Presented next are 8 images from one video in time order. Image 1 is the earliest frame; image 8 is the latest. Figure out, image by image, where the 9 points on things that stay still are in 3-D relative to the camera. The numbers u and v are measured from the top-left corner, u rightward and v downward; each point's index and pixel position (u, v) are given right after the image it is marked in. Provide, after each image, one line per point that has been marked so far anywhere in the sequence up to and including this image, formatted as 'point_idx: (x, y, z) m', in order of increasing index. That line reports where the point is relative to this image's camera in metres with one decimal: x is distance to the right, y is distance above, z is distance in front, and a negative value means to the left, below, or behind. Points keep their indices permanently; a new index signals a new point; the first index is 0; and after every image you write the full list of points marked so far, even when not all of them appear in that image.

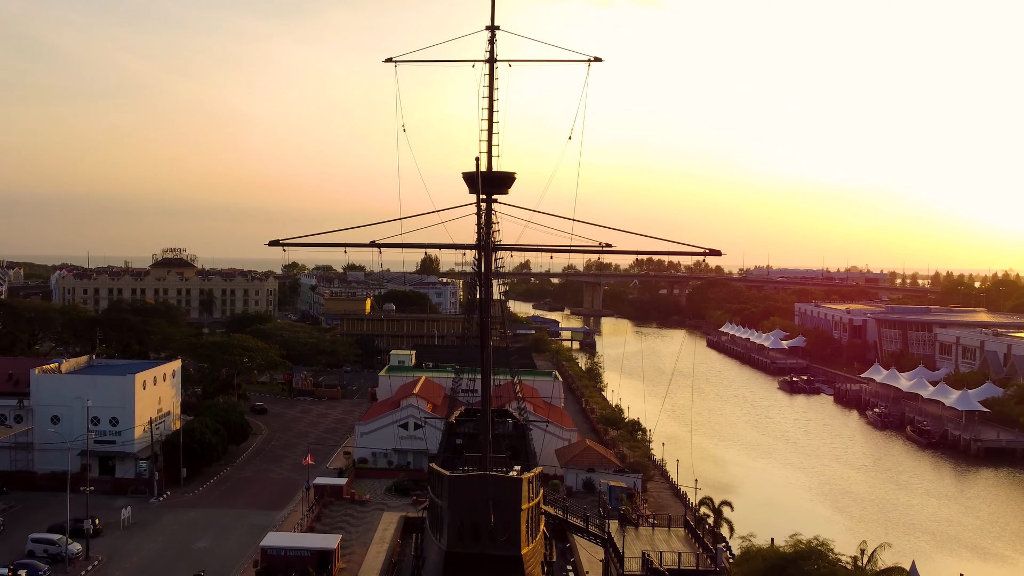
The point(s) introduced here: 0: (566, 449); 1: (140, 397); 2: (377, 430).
0: (+1.2, -3.6, +16.9) m
1: (-8.2, -2.4, +16.8) m
2: (-3.2, -3.3, +17.7) m
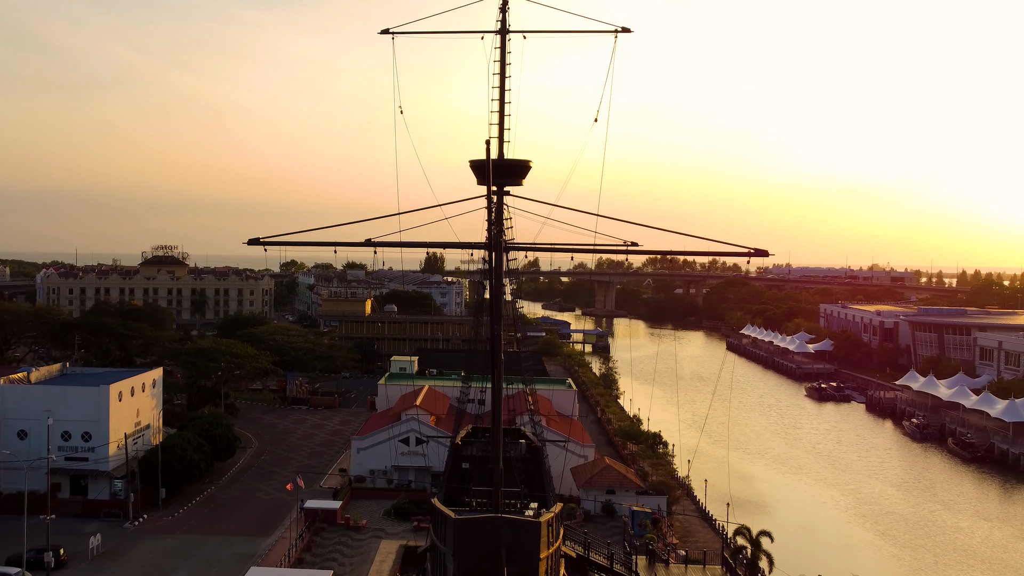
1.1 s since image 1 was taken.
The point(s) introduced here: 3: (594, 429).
0: (+1.4, -3.6, +15.3) m
1: (-8.0, -2.5, +15.3) m
2: (-2.9, -3.4, +16.2) m
3: (+2.2, -3.7, +20.0) m
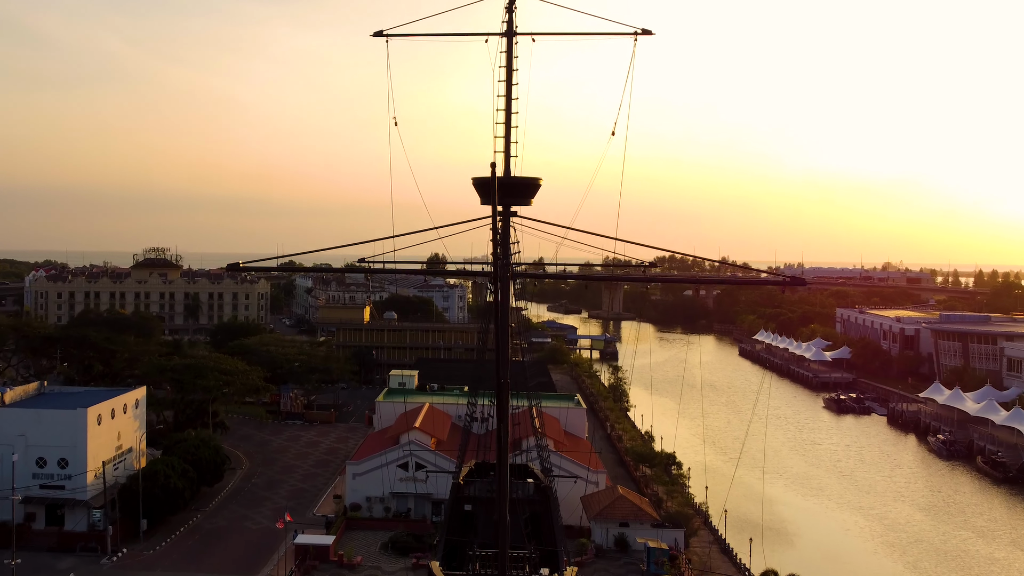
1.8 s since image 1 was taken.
0: (+1.6, -3.9, +14.3) m
1: (-7.9, -2.8, +14.3) m
2: (-2.8, -3.7, +15.1) m
3: (+2.3, -3.9, +18.9) m
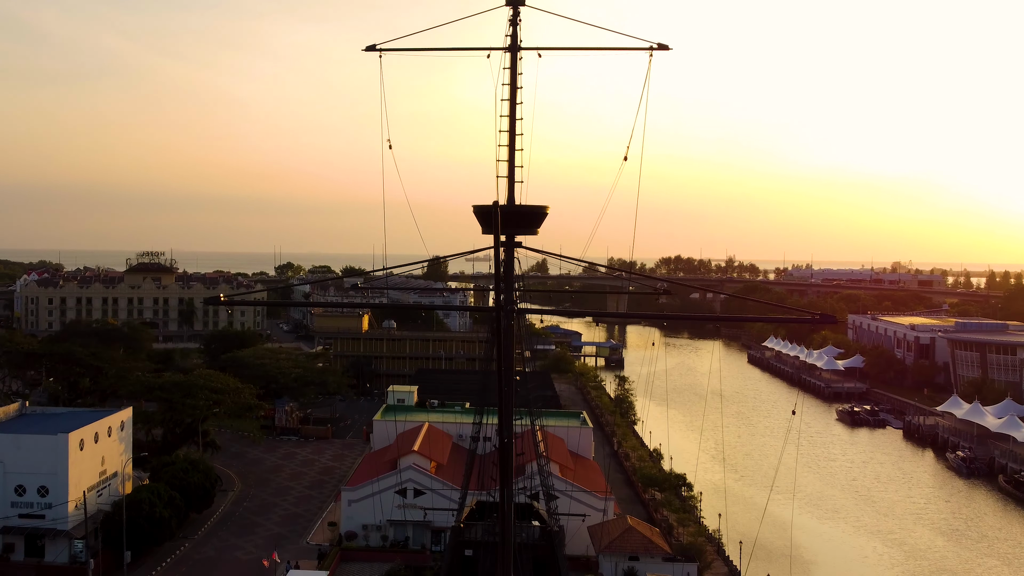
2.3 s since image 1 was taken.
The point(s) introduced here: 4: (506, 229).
0: (+1.6, -4.3, +13.6) m
1: (-7.8, -3.1, +13.6) m
2: (-2.7, -4.0, +14.4) m
3: (+2.4, -4.2, +18.2) m
4: (-0.1, +0.6, +8.0) m
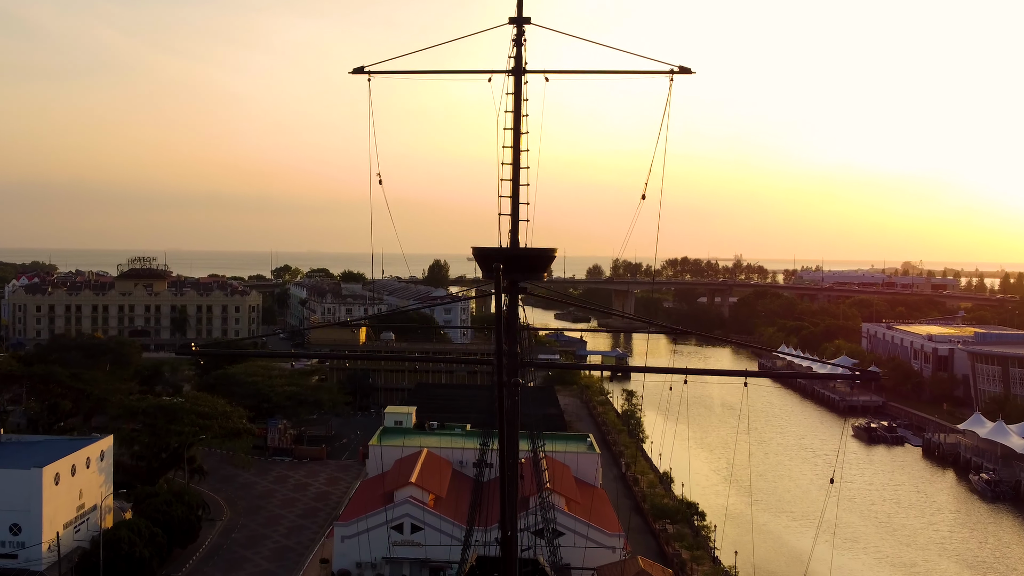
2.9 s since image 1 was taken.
0: (+1.7, -4.7, +12.7) m
1: (-7.8, -3.5, +12.8) m
2: (-2.7, -4.4, +13.6) m
3: (+2.4, -4.6, +17.3) m
4: (0.0, +0.1, +7.1) m
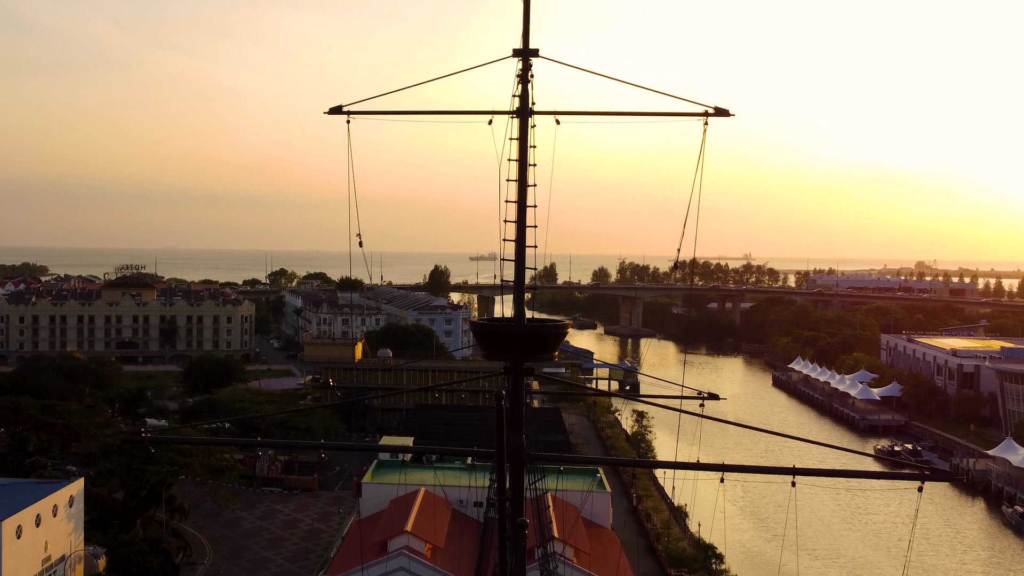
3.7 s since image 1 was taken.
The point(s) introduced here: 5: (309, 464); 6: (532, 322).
0: (+1.7, -5.3, +11.6) m
1: (-7.7, -4.1, +11.7) m
2: (-2.6, -4.9, +12.5) m
3: (+2.5, -5.1, +16.2) m
4: (0.0, -0.5, +5.9) m
5: (-4.9, -4.3, +18.3) m
6: (+0.2, -0.3, +5.8) m
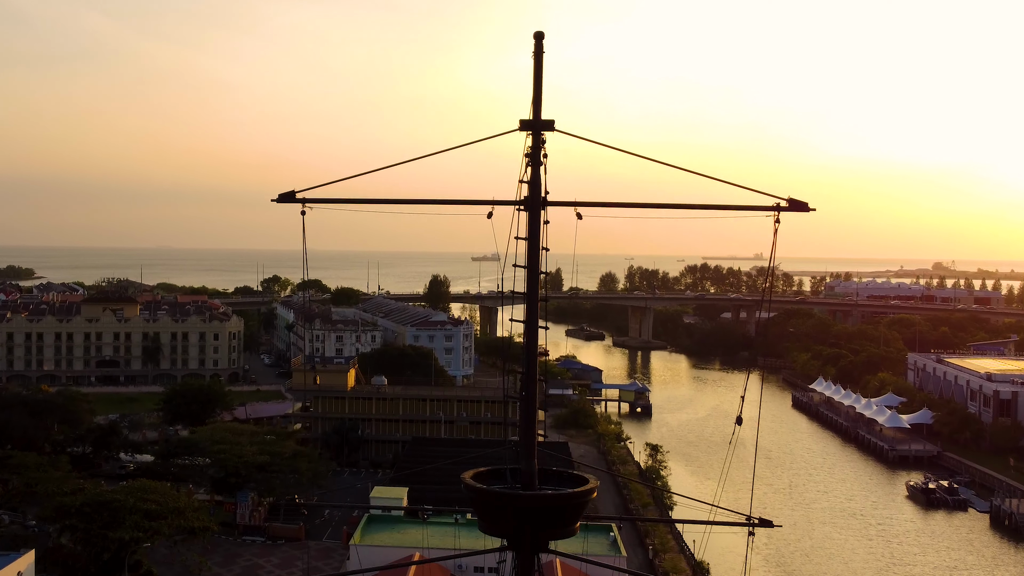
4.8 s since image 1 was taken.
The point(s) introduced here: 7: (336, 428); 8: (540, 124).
0: (+1.8, -6.1, +10.2) m
1: (-7.6, -4.8, +10.2) m
2: (-2.6, -5.7, +11.0) m
3: (+2.6, -5.8, +14.7) m
4: (+0.1, -1.4, +4.4) m
5: (-4.8, -4.9, +16.8) m
6: (+0.2, -1.1, +4.3) m
7: (-4.5, -3.6, +19.2) m
8: (+0.2, +0.9, +4.2) m
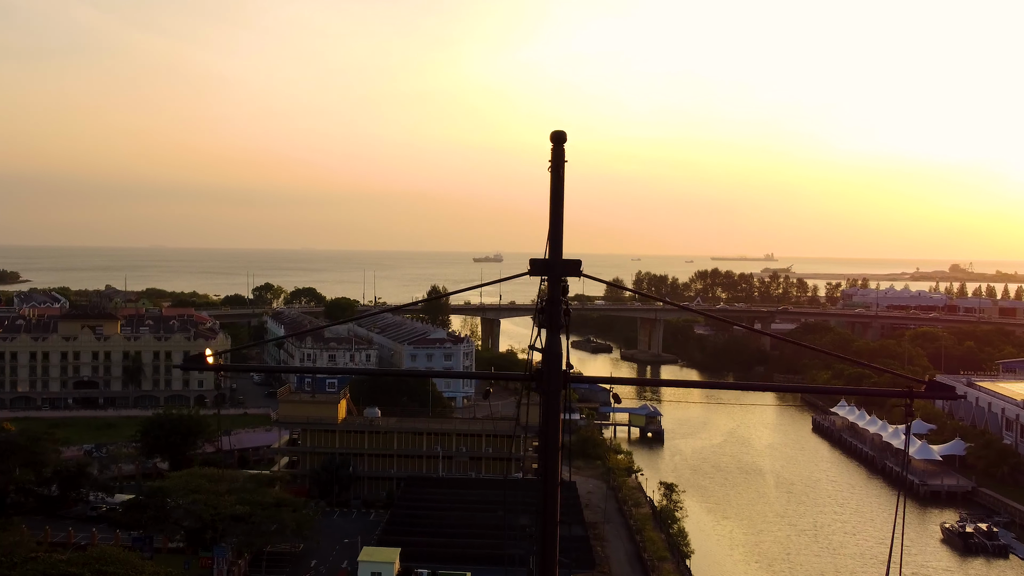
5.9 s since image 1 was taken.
0: (+1.8, -6.8, +8.8) m
1: (-7.6, -5.6, +8.8) m
2: (-2.5, -6.4, +9.6) m
3: (+2.7, -6.5, +13.3) m
4: (+0.1, -2.3, +2.9) m
5: (-4.8, -5.6, +15.4) m
6: (+0.3, -2.0, +2.8) m
7: (-4.4, -4.2, +17.8) m
8: (+0.2, 0.0, +2.7) m
